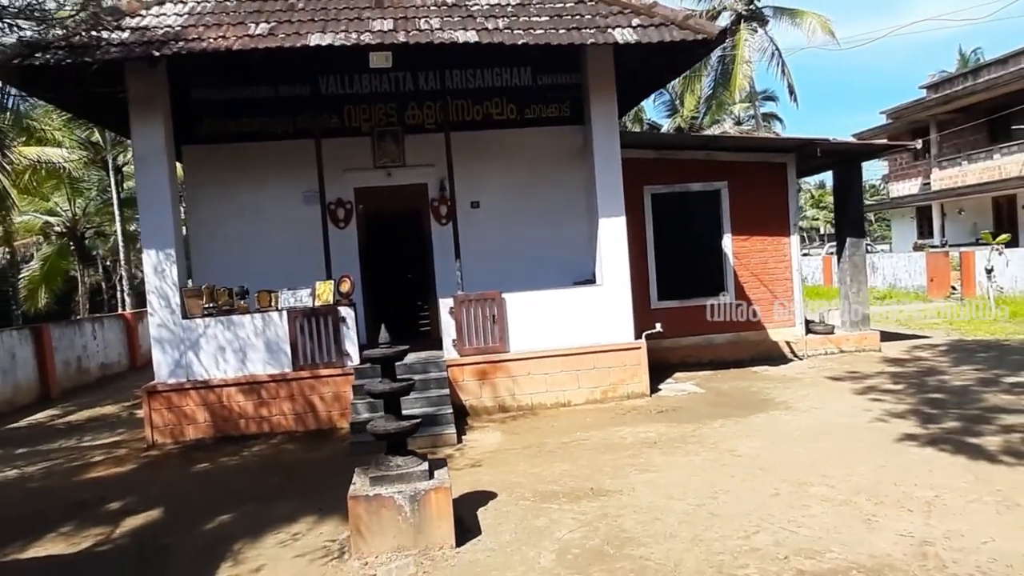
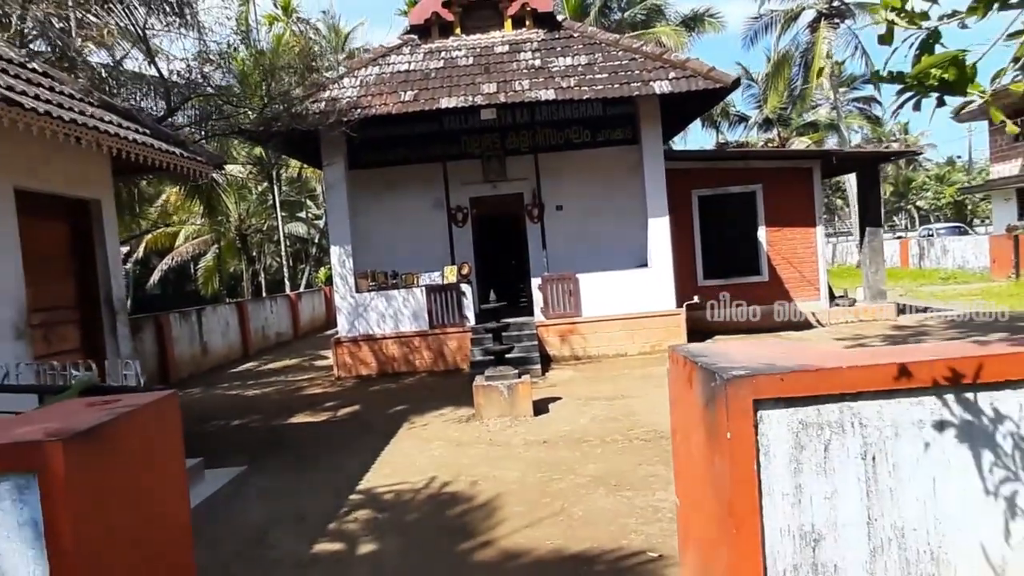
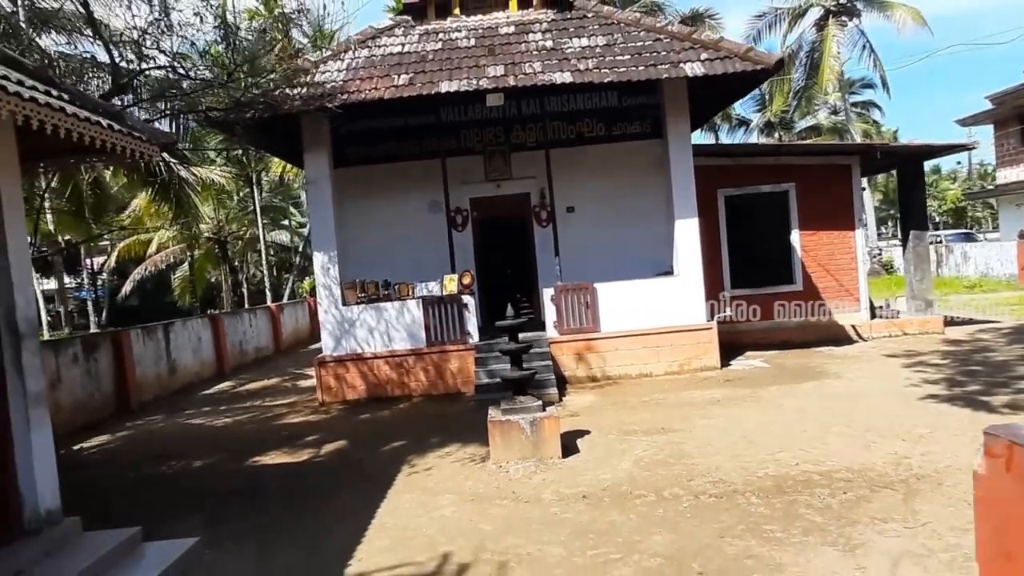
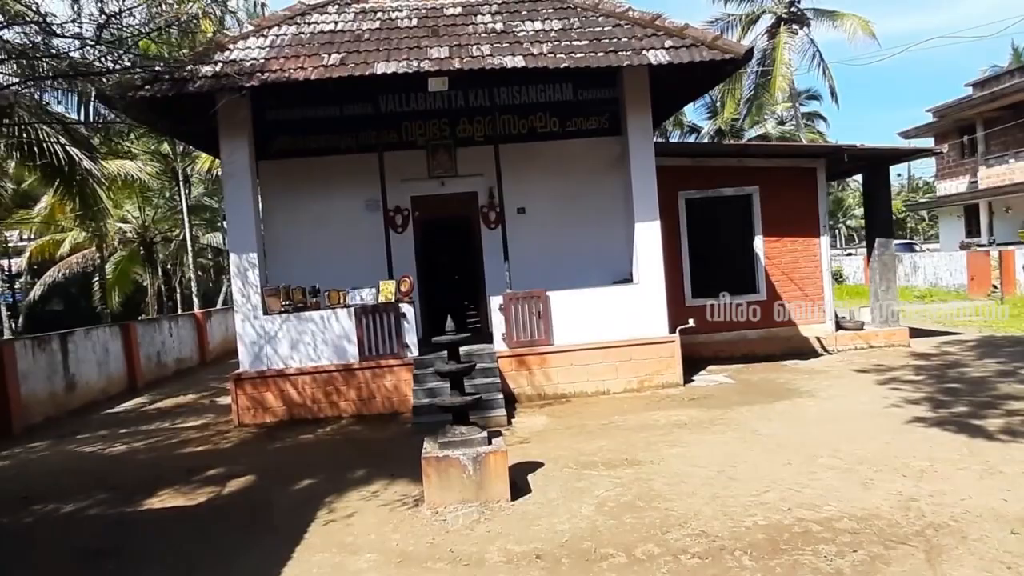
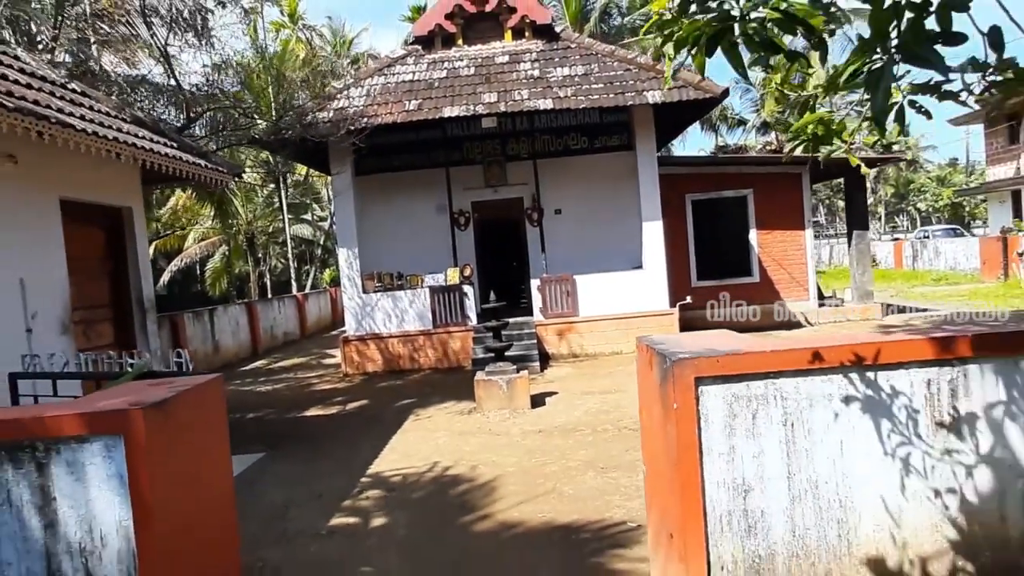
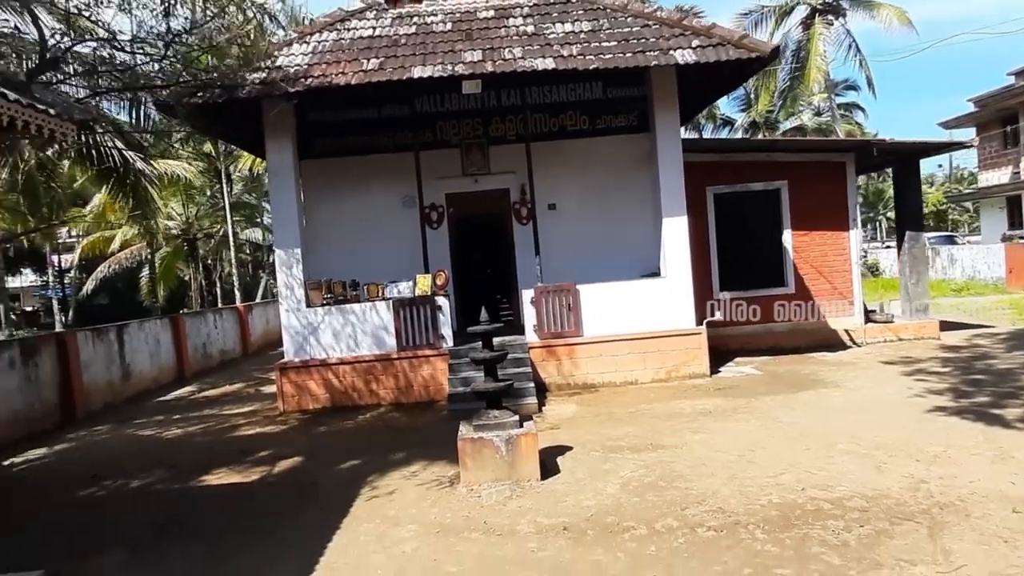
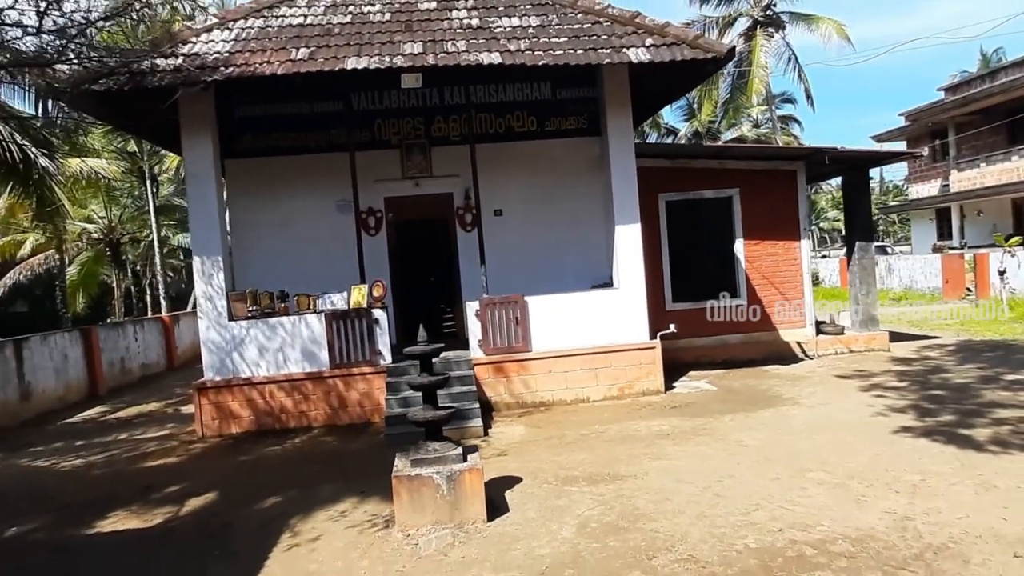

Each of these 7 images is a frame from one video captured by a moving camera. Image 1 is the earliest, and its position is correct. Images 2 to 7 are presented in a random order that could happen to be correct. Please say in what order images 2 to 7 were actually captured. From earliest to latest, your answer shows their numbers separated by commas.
7, 4, 6, 3, 2, 5
